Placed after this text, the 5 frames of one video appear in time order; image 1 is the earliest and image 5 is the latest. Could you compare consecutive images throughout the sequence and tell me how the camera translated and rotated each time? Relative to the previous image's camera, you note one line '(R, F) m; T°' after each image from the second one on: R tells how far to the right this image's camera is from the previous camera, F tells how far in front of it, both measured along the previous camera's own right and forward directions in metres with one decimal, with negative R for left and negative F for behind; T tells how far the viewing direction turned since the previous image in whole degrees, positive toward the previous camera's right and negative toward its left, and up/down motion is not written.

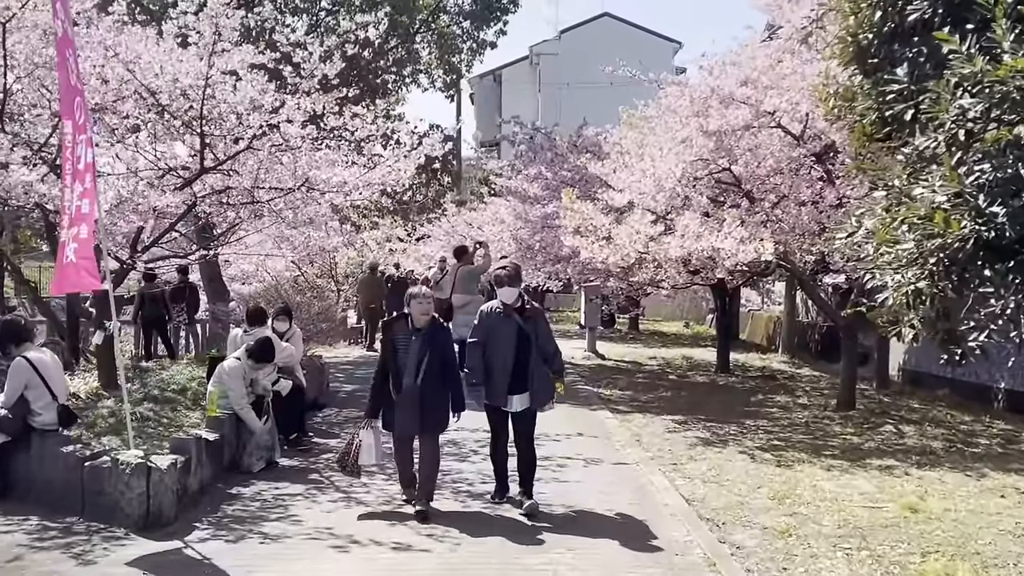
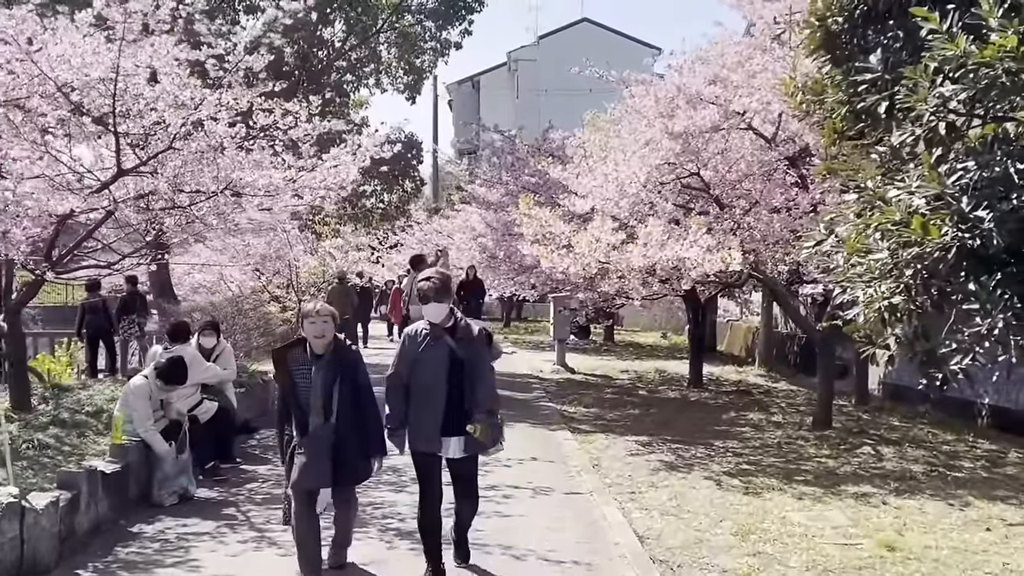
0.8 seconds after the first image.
(+0.3, +0.7) m; +1°
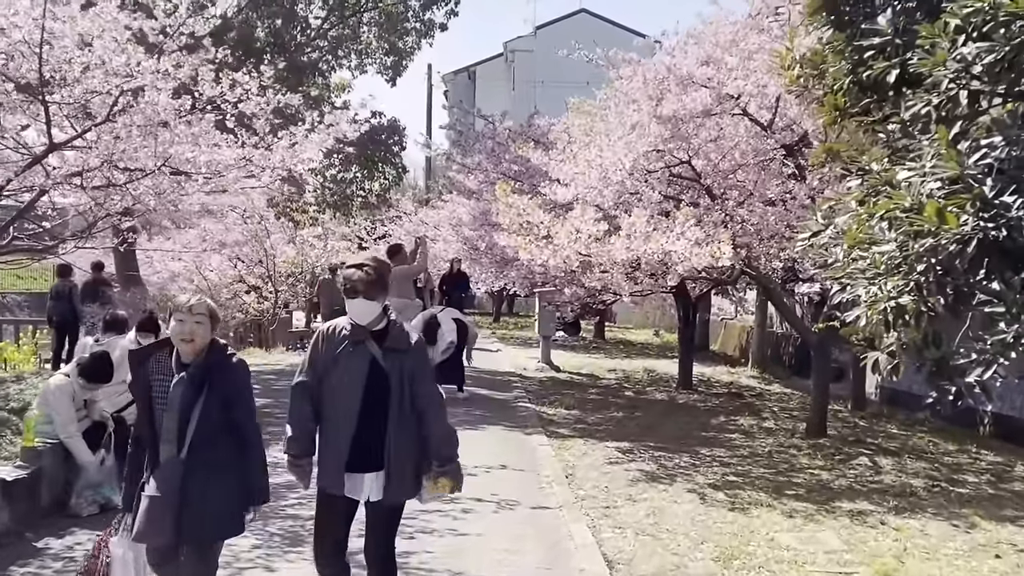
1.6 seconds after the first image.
(+0.2, +0.8) m; 0°
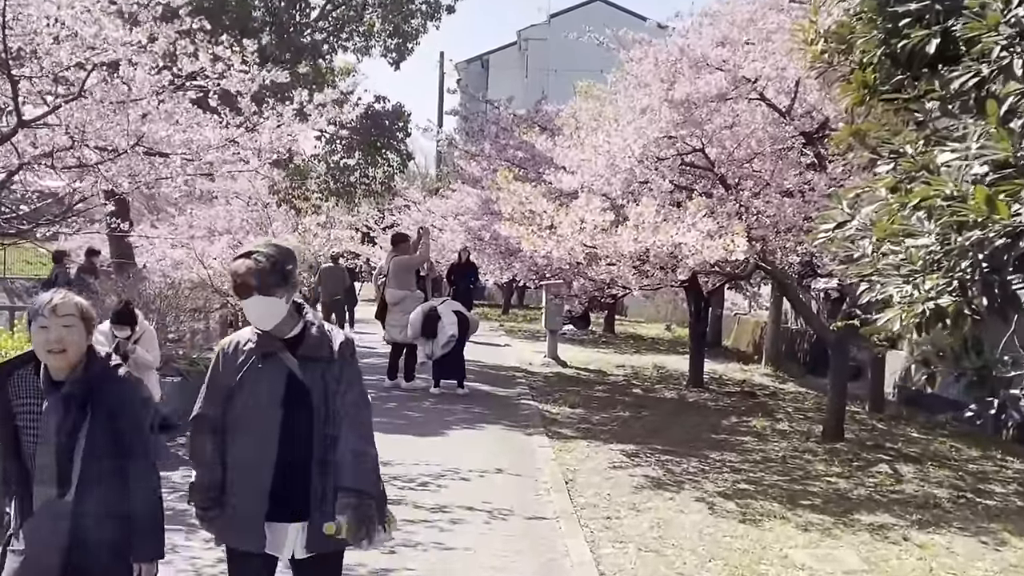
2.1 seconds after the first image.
(+0.1, +0.5) m; -1°
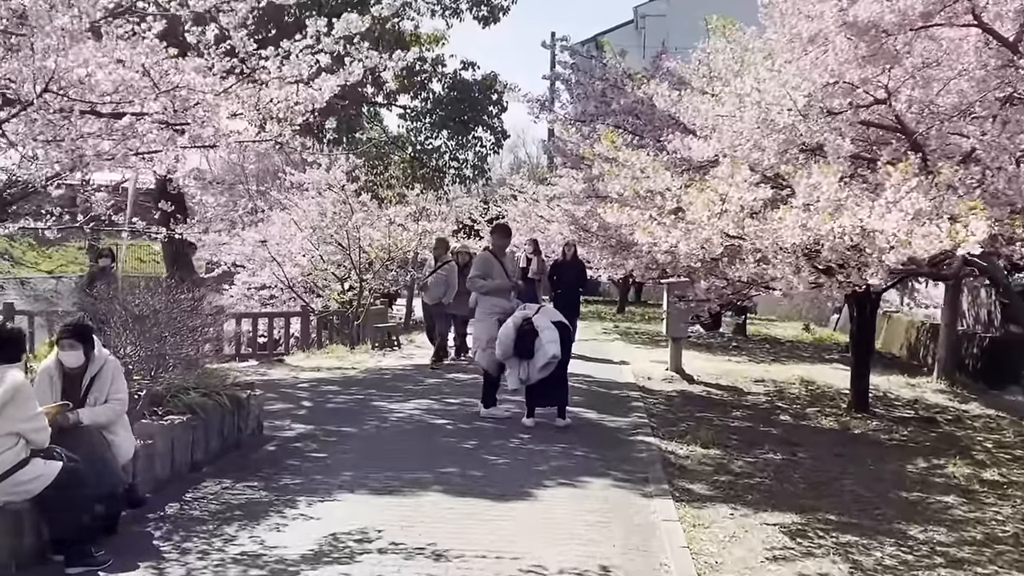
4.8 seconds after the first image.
(0.0, +2.6) m; -6°
